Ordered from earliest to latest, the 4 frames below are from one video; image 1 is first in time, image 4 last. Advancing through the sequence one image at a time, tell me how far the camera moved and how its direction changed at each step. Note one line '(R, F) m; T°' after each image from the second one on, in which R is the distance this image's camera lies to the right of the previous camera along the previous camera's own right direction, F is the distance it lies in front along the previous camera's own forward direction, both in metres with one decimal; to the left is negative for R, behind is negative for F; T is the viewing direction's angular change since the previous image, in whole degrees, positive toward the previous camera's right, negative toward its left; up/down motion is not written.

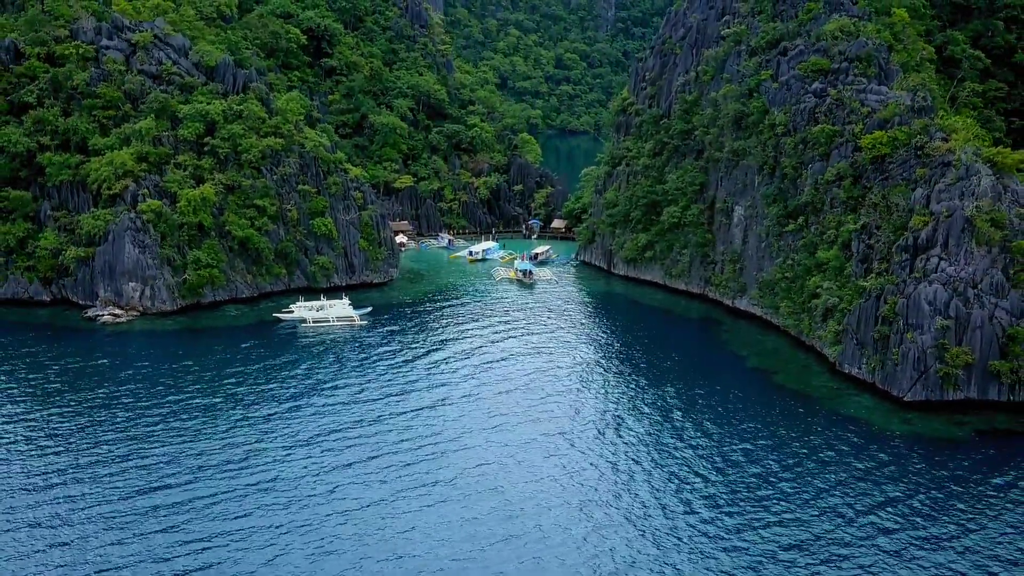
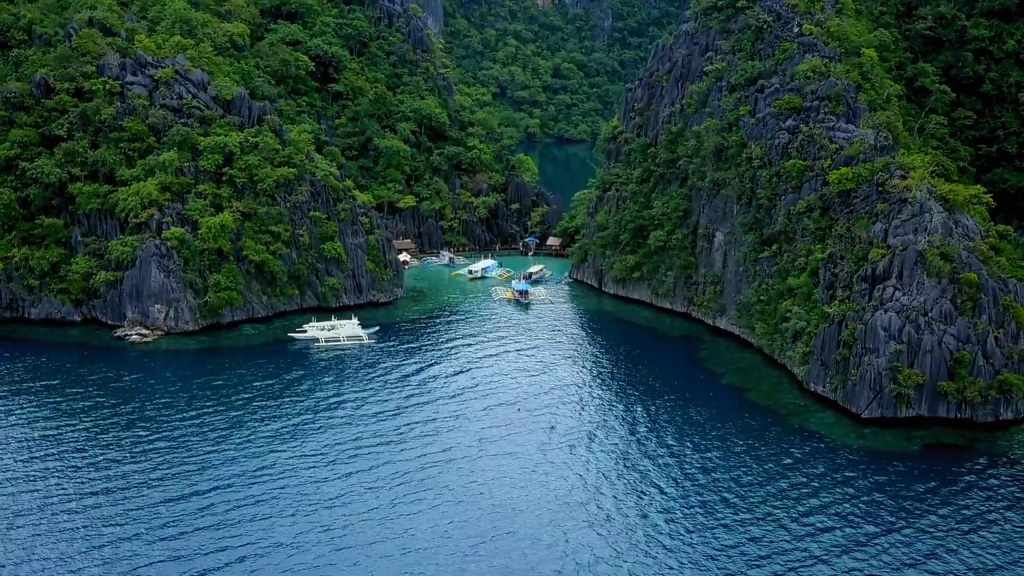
(+0.2, -4.2) m; 0°
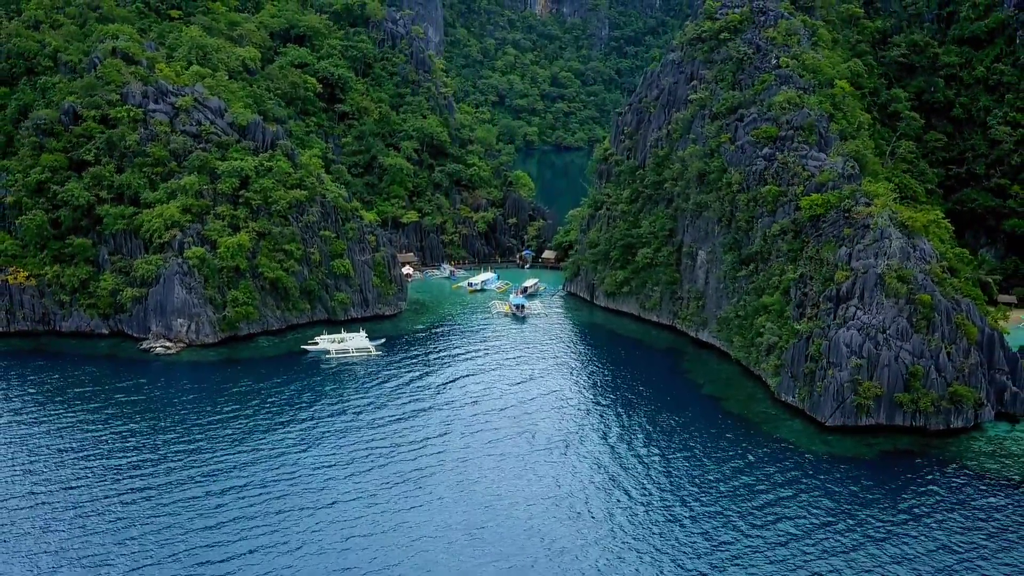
(+0.2, -4.4) m; 0°
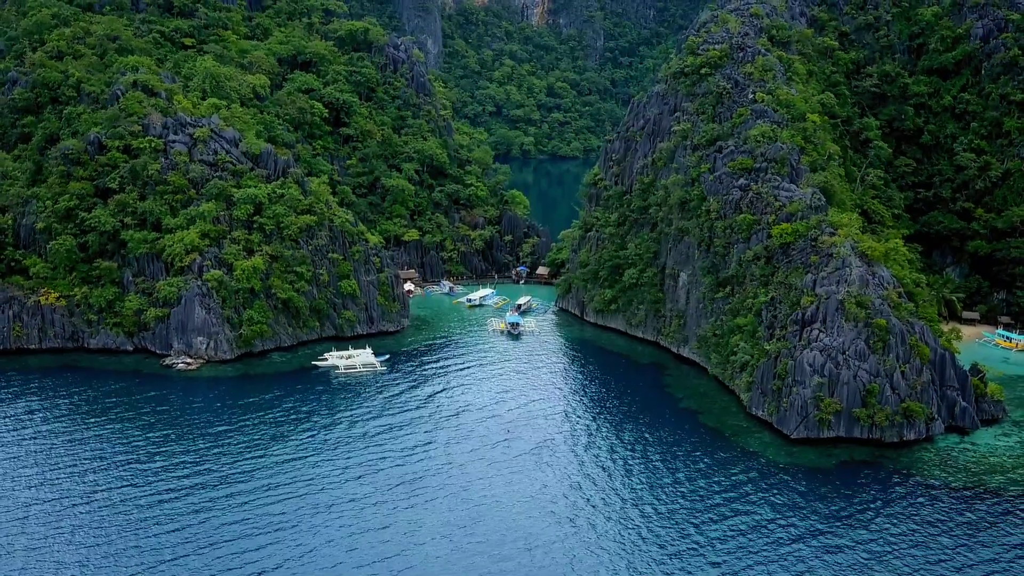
(+0.2, -4.9) m; 0°
